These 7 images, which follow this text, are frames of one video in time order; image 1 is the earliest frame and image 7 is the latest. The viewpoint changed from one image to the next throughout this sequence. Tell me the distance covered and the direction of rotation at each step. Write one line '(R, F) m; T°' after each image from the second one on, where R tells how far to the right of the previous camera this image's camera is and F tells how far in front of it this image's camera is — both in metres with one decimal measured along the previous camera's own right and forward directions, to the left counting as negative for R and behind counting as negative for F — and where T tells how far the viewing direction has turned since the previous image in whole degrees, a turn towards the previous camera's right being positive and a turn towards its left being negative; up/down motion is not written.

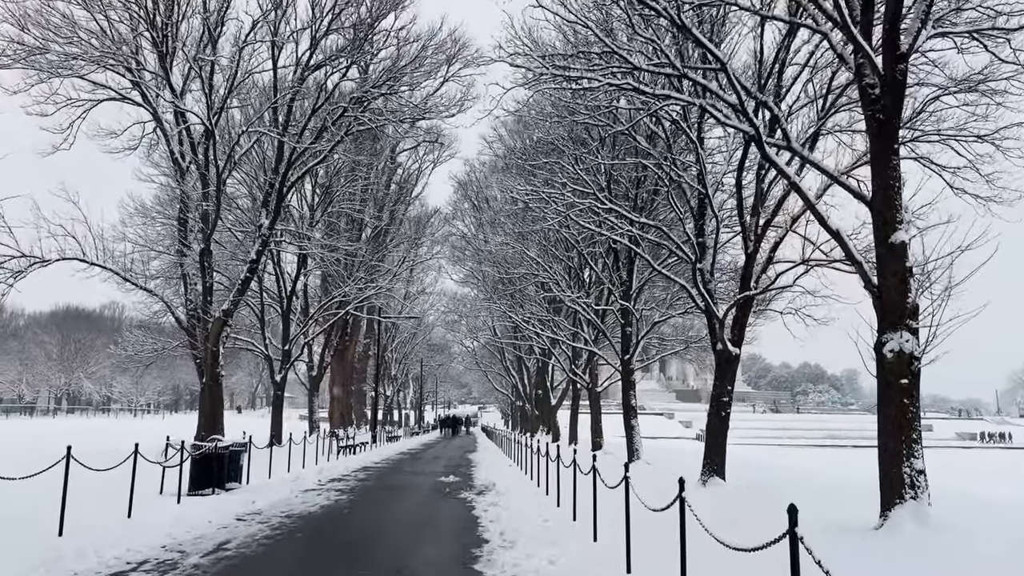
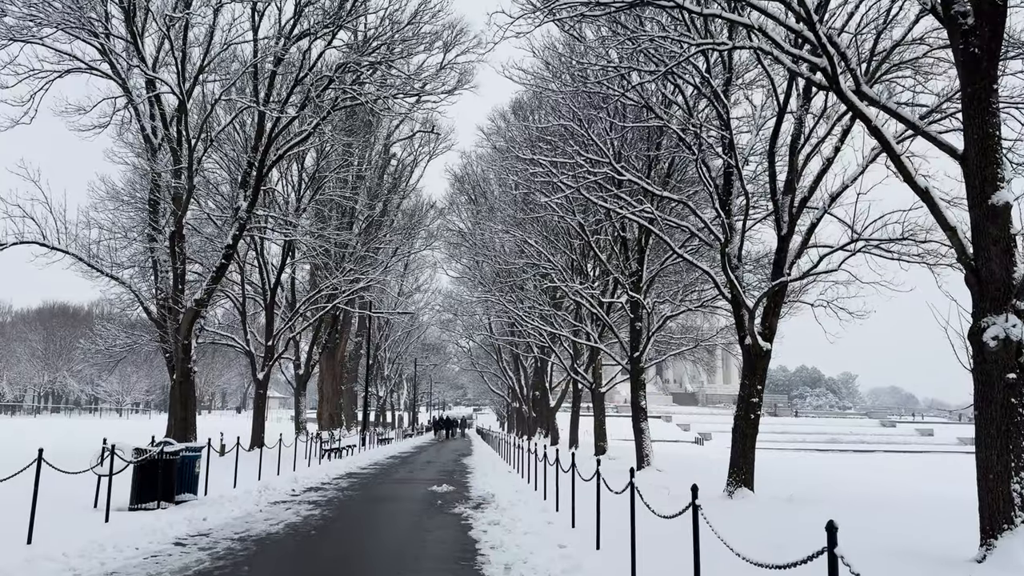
(-0.1, +1.8) m; 0°
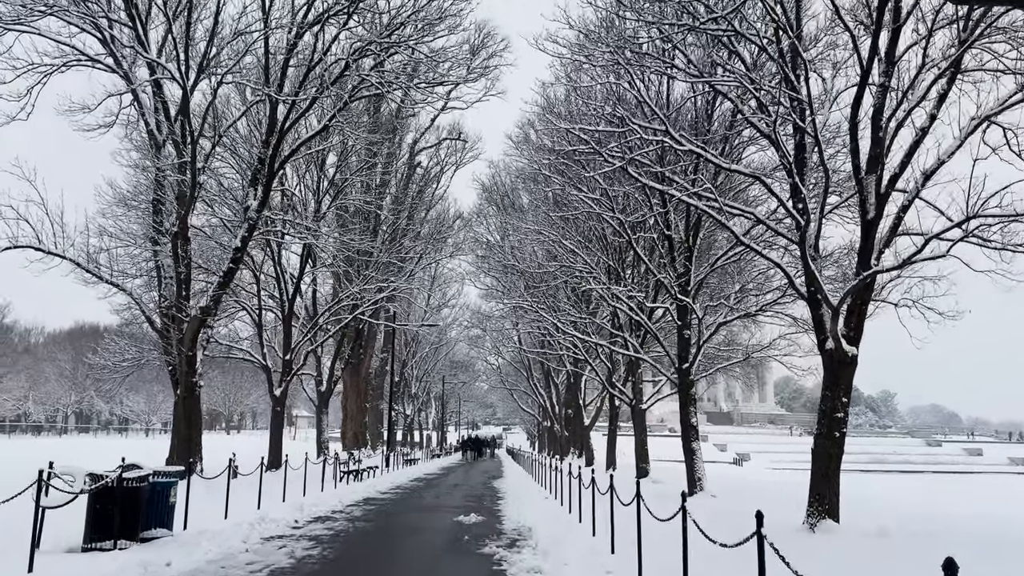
(-0.1, +1.9) m; -2°
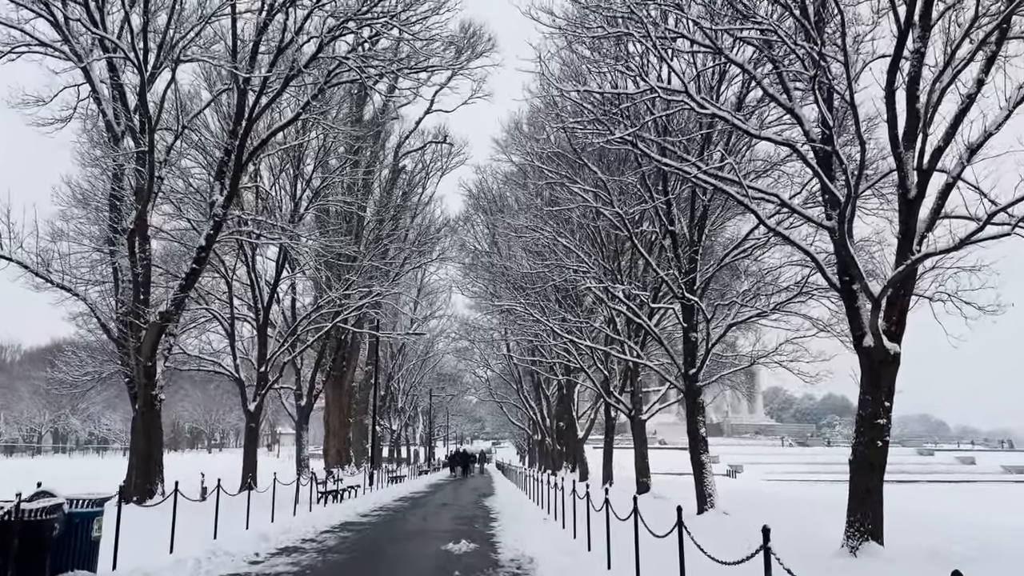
(-0.1, +1.5) m; +1°
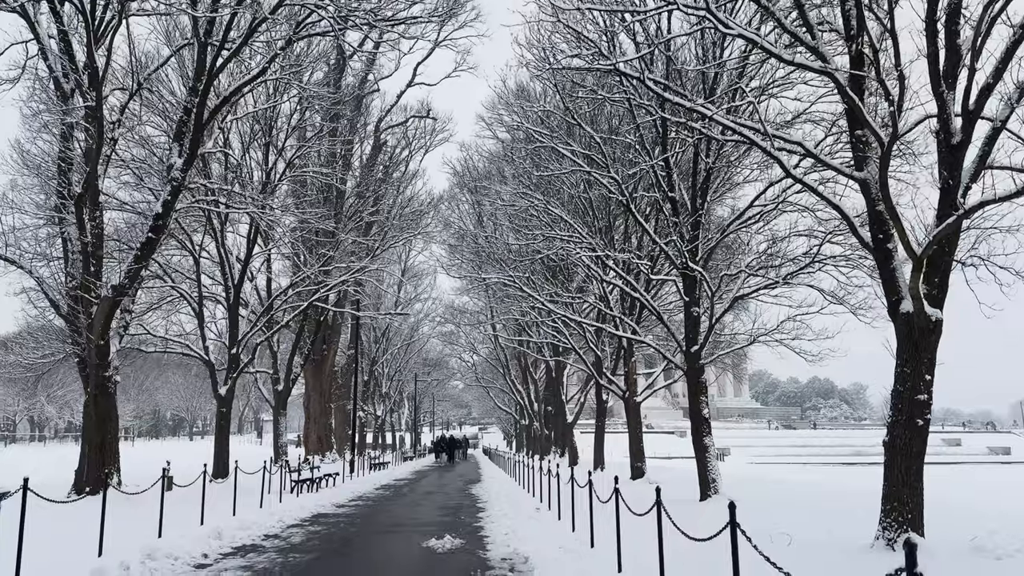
(0.0, +1.3) m; +1°
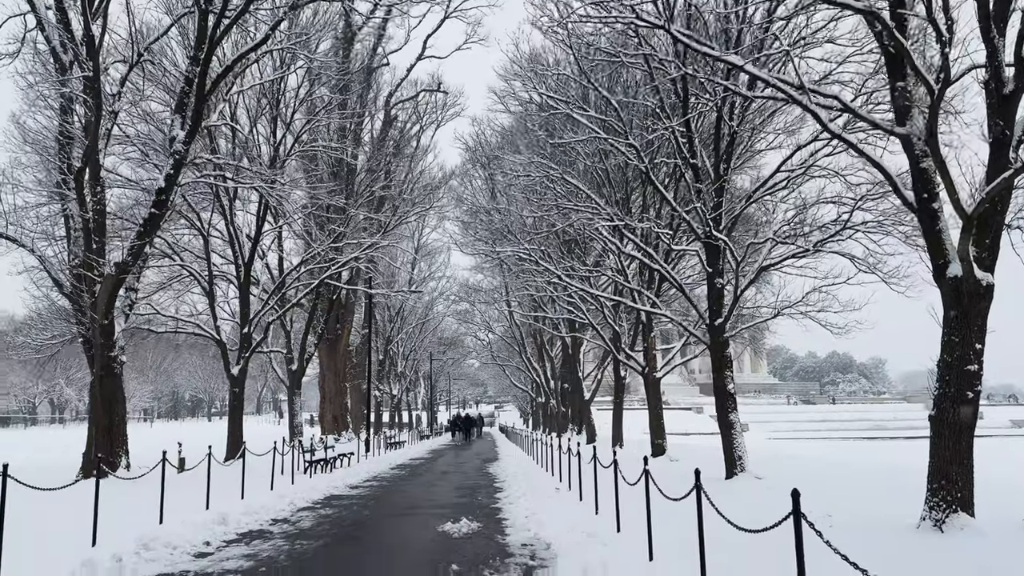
(0.0, +0.6) m; -1°
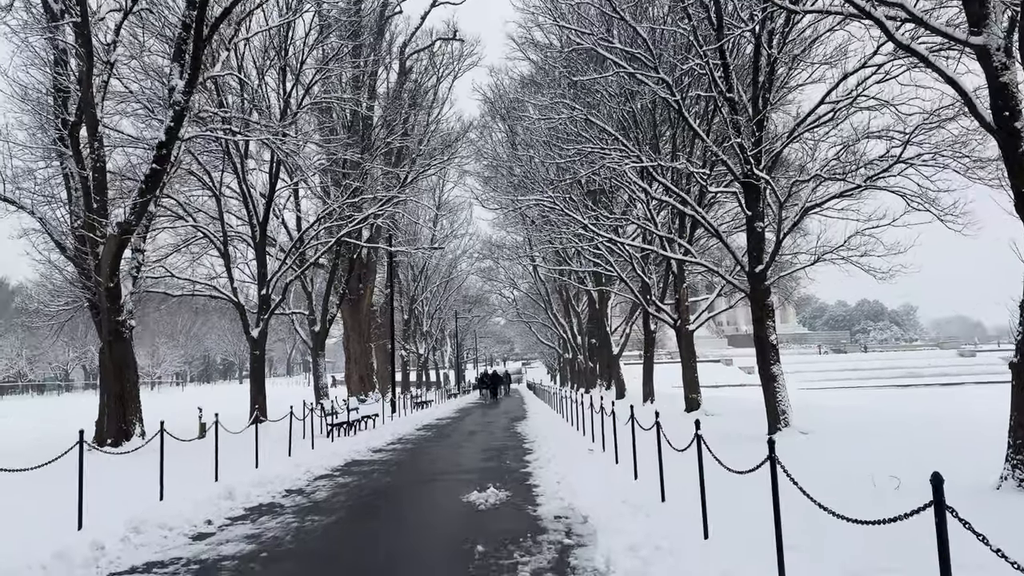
(0.0, +0.9) m; -2°
